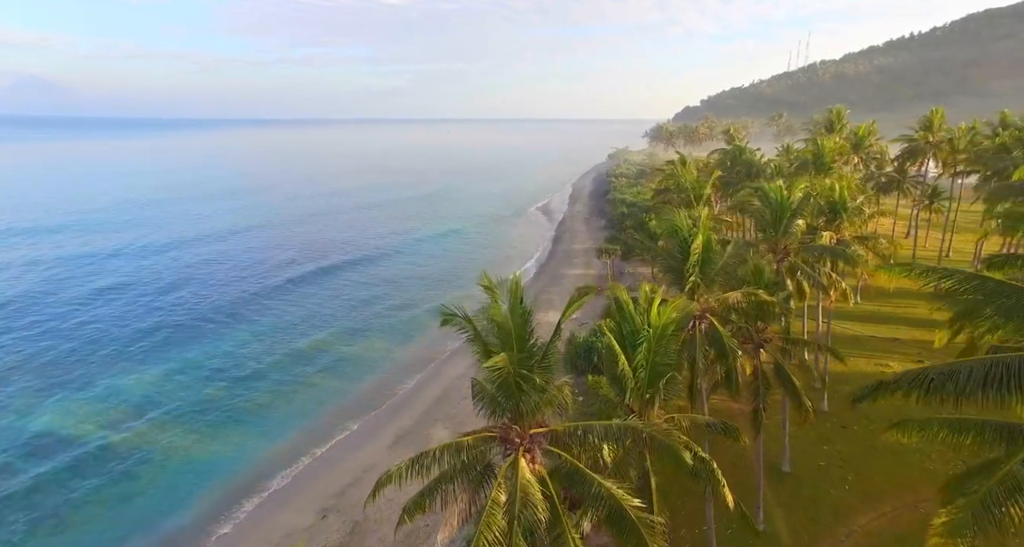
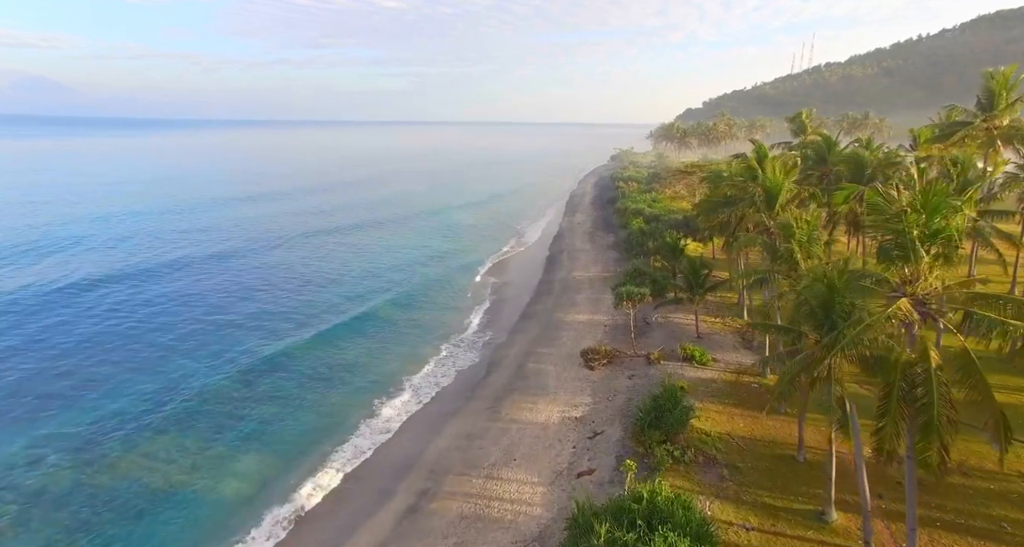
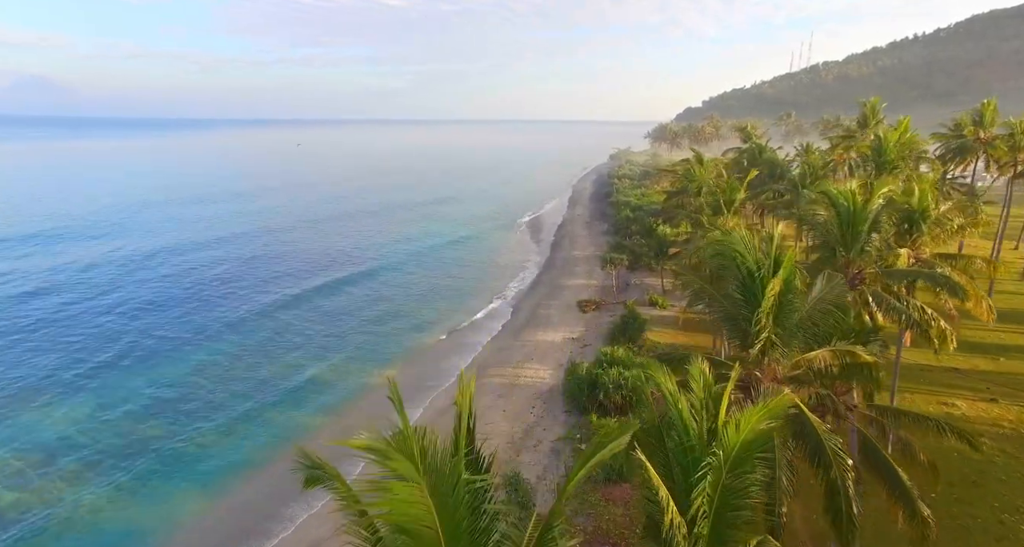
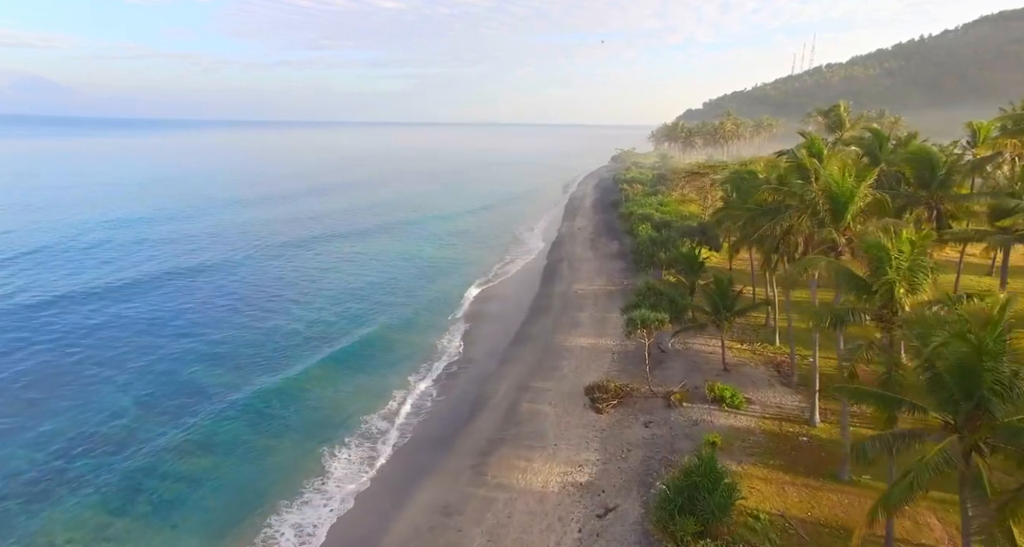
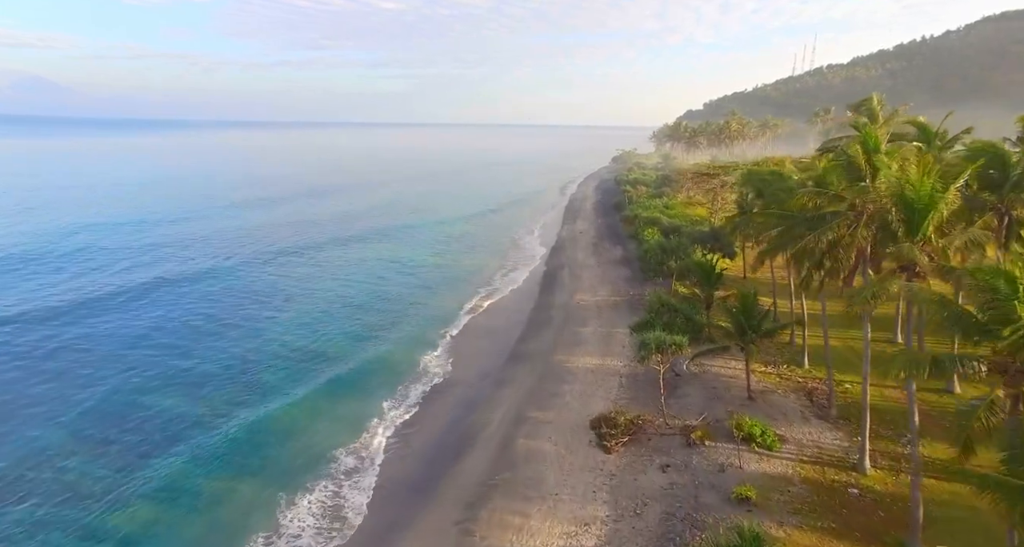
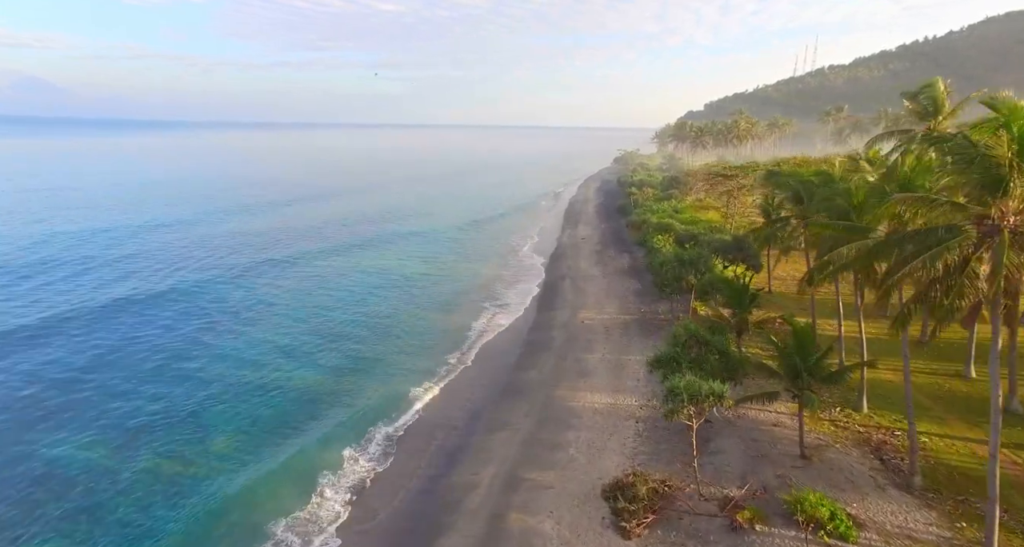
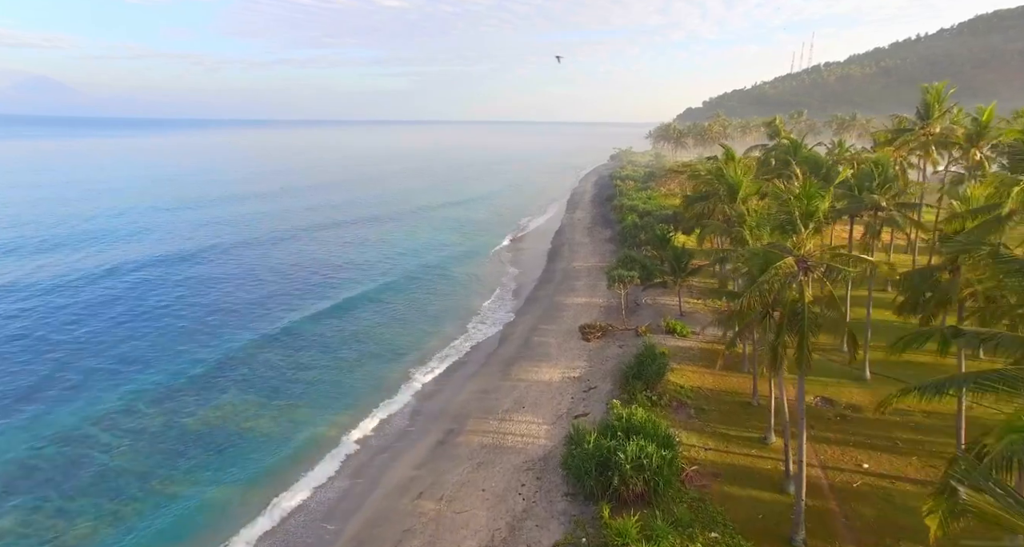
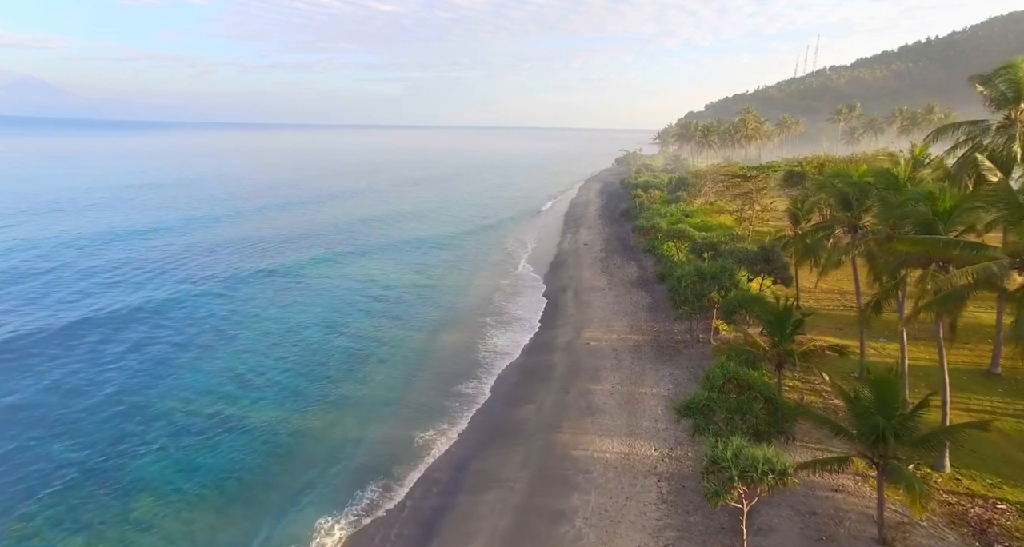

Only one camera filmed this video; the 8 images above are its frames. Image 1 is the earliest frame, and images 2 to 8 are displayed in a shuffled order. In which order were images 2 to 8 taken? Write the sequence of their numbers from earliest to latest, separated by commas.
3, 7, 2, 4, 5, 6, 8
